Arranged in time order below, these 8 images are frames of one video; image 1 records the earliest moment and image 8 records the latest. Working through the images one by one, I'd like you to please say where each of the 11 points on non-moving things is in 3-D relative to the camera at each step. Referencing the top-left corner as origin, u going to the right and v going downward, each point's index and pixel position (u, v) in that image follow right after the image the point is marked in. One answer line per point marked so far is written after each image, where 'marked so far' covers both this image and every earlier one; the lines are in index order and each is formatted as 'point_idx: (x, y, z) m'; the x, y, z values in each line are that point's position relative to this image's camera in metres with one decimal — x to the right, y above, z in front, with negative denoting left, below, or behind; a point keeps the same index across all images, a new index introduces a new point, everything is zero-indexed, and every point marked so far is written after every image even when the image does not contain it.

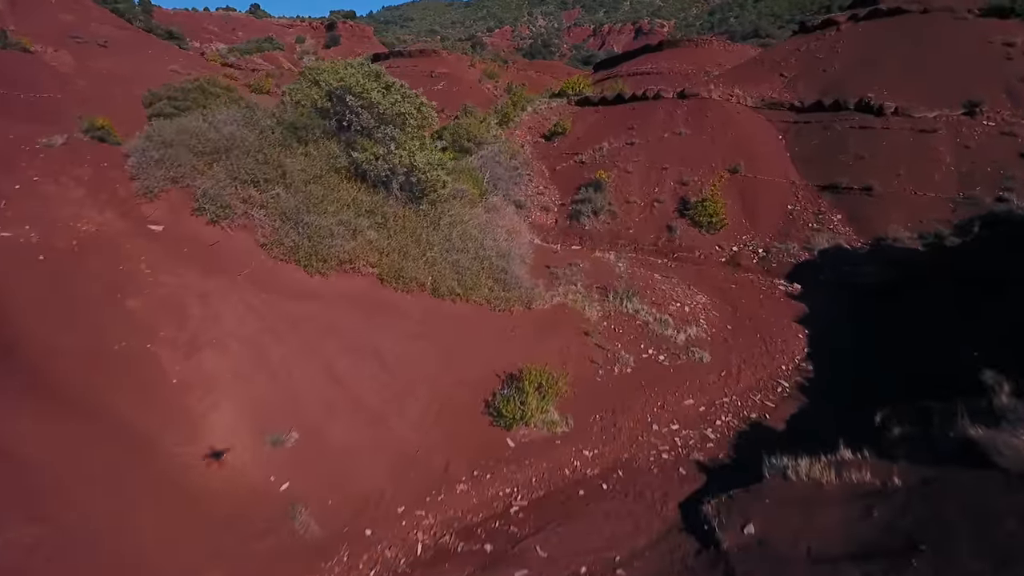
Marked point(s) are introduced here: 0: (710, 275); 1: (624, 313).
0: (+3.8, +0.3, +10.4) m
1: (+1.6, -0.4, +7.8) m
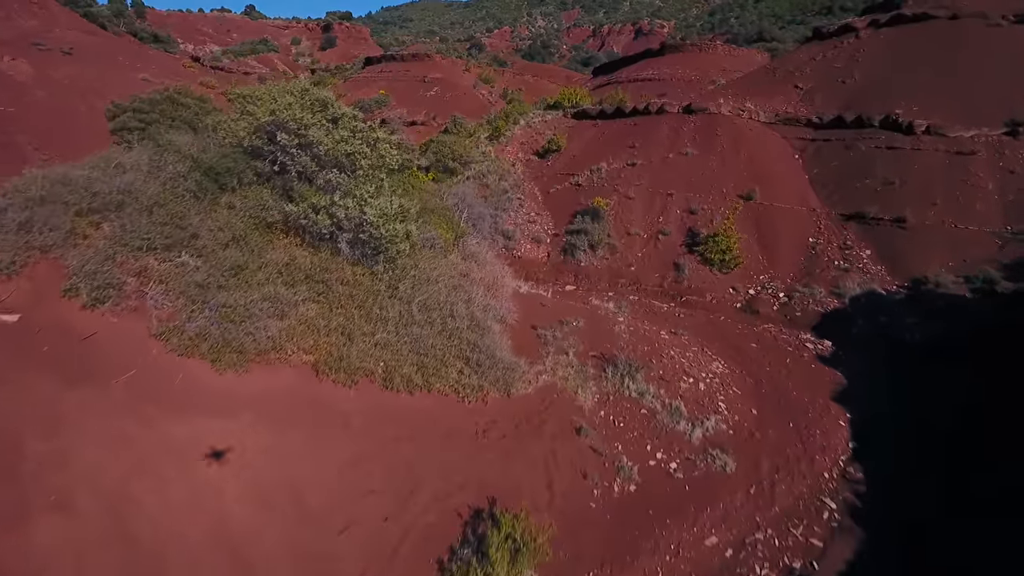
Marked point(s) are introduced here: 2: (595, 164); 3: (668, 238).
0: (+3.5, -0.6, +9.0) m
1: (+1.3, -1.3, +6.4) m
2: (+2.1, +3.2, +14.1) m
3: (+3.2, +1.0, +11.3) m
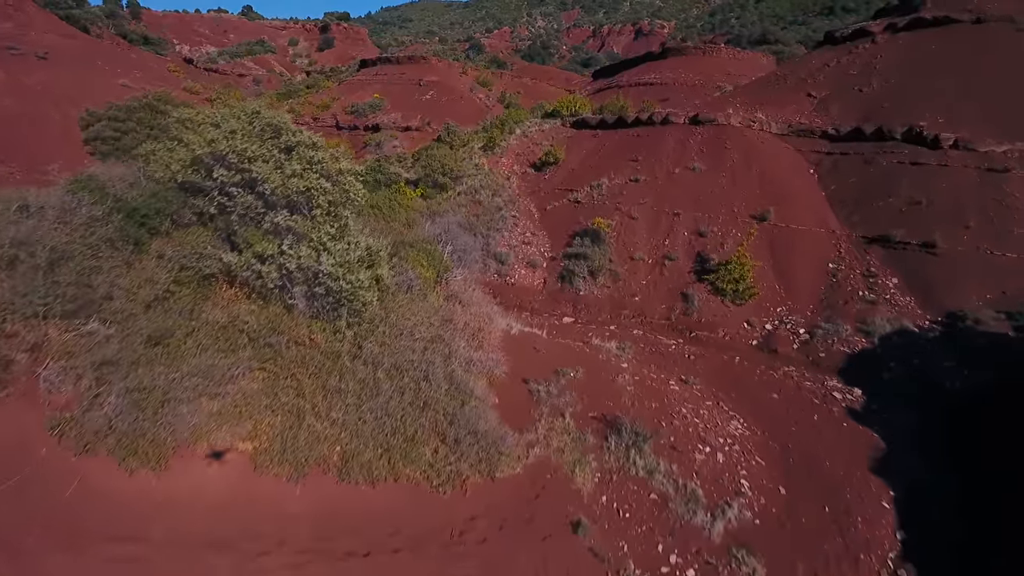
0: (+3.3, -1.2, +8.0) m
1: (+1.2, -1.9, +5.4) m
2: (+2.0, +2.6, +13.2) m
3: (+3.1, +0.5, +10.4) m
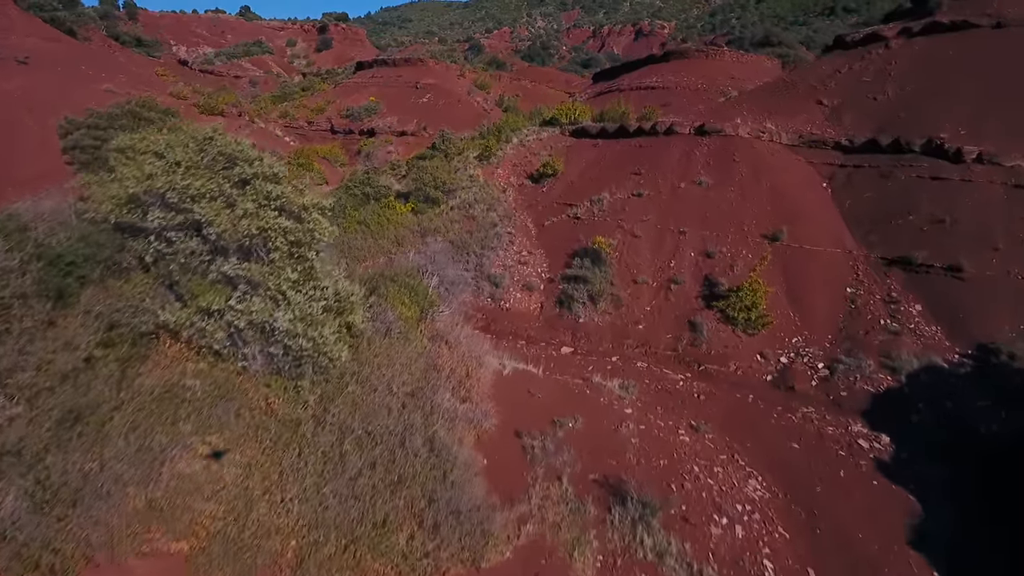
0: (+3.3, -1.7, +7.3) m
1: (+1.1, -2.3, +4.7) m
2: (+1.9, +2.2, +12.5) m
3: (+3.0, 0.0, +9.7) m
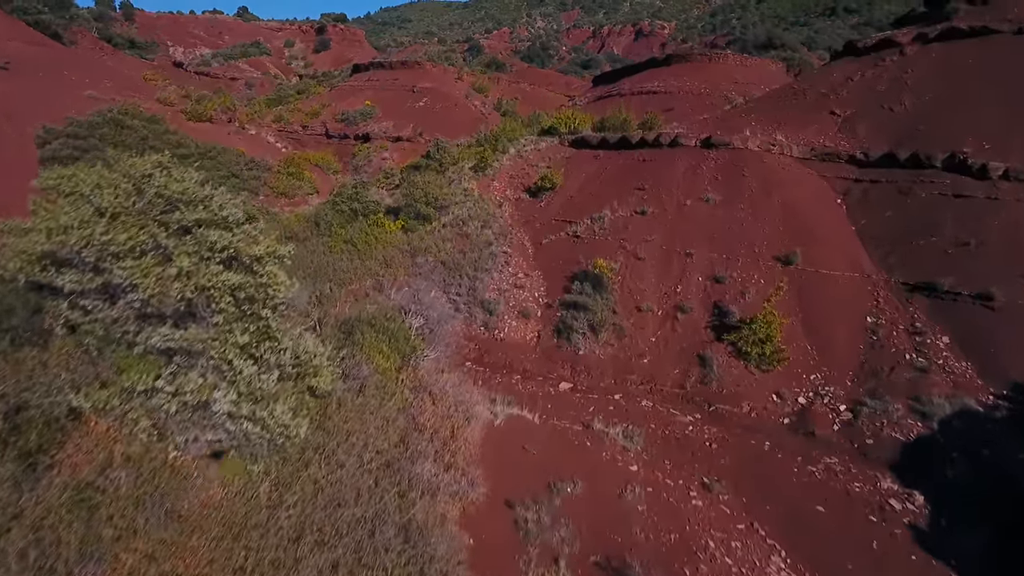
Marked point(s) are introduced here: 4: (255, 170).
0: (+3.2, -2.1, +6.6) m
1: (+1.0, -2.8, +4.0) m
2: (+1.8, +1.7, +11.8) m
3: (+2.9, -0.5, +9.0) m
4: (-9.0, +4.1, +19.2) m
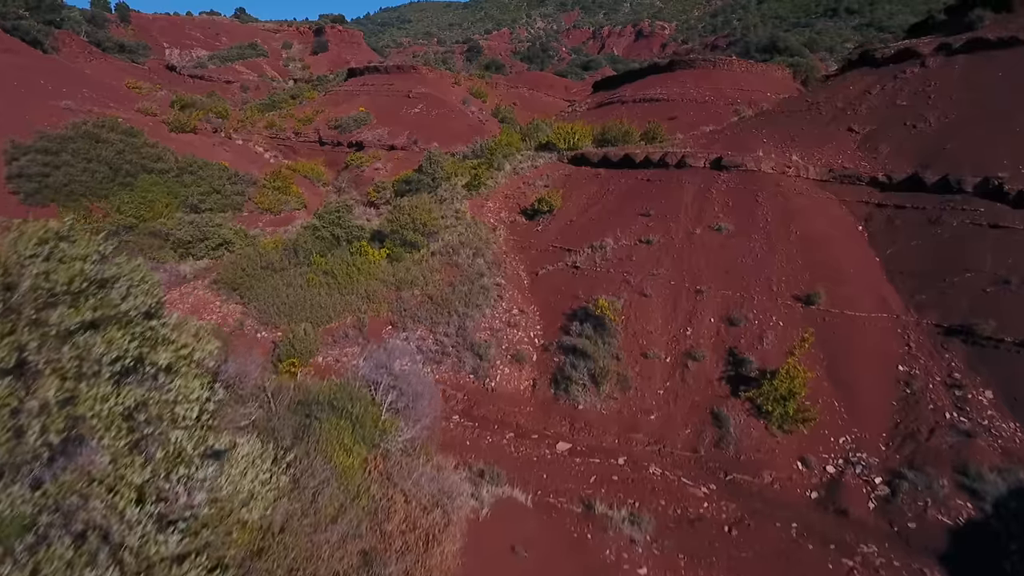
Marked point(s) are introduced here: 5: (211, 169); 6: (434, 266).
0: (+3.0, -2.8, +5.7) m
1: (+0.9, -3.5, +3.1) m
2: (+1.7, +1.0, +10.9) m
3: (+2.8, -1.1, +8.1) m
4: (-9.1, +3.4, +18.3) m
5: (-9.9, +3.9, +18.1) m
6: (-1.5, +0.4, +10.7) m
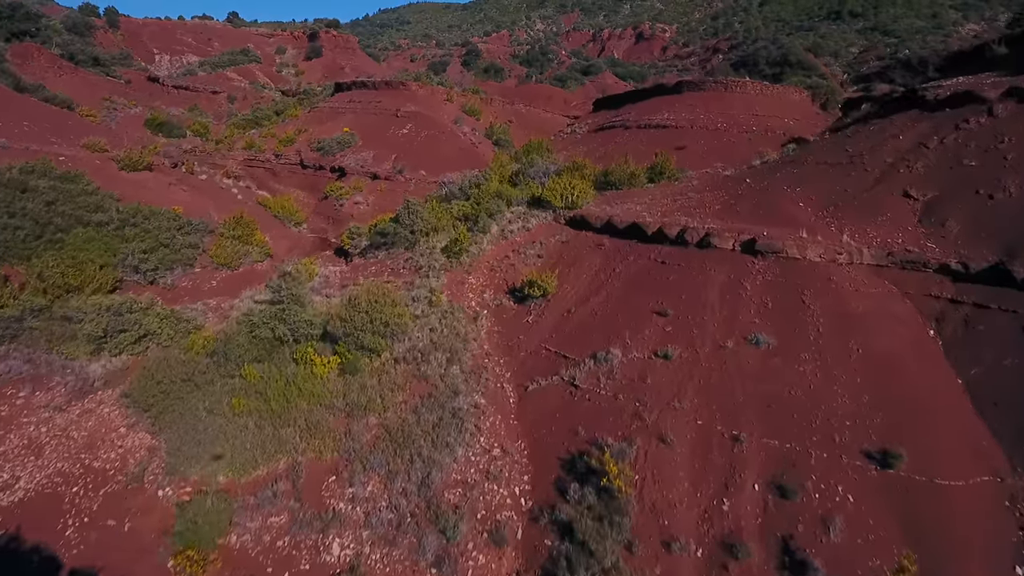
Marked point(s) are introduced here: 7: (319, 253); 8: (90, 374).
0: (+2.8, -4.7, +3.5) m
1: (+0.6, -5.3, +0.9) m
2: (+1.4, -0.9, +8.7) m
3: (+2.5, -3.0, +5.9) m
4: (-9.4, +1.5, +16.1) m
5: (-10.2, +2.0, +15.9) m
6: (-1.8, -1.5, +8.5) m
7: (-6.7, +1.2, +18.9) m
8: (-7.4, -1.5, +9.5) m
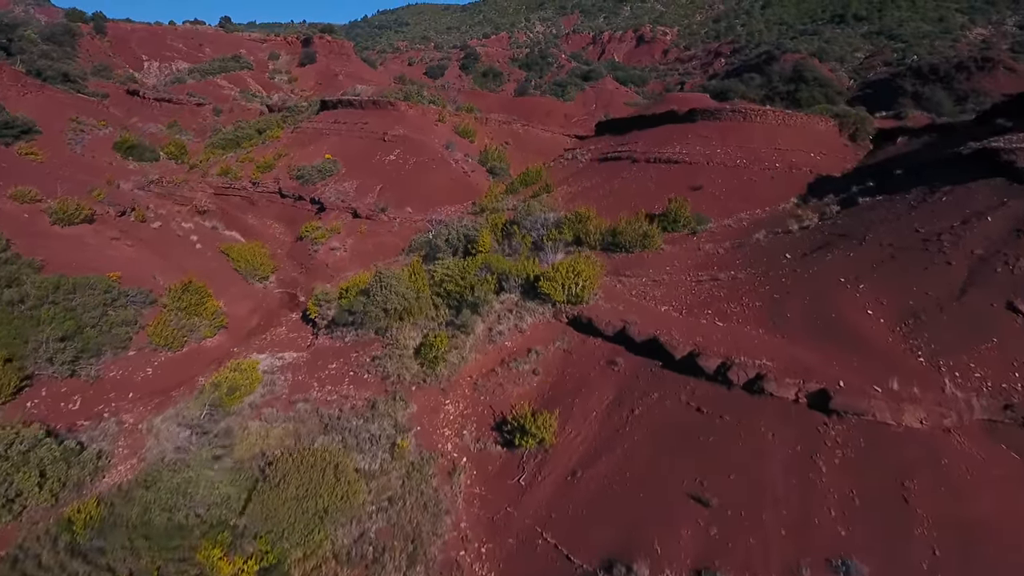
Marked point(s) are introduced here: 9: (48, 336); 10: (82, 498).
0: (+2.6, -6.7, +1.1) m
1: (+0.4, -7.4, -1.5) m
2: (+1.2, -2.9, +6.3) m
3: (+2.3, -5.1, +3.5) m
4: (-9.6, -0.5, +13.7) m
5: (-10.4, 0.0, +13.5) m
6: (-2.0, -3.5, +6.1) m
7: (-6.9, -0.9, +16.5) m
8: (-7.5, -3.6, +7.1) m
9: (-10.2, -1.1, +12.1) m
10: (-6.3, -2.9, +8.0) m
